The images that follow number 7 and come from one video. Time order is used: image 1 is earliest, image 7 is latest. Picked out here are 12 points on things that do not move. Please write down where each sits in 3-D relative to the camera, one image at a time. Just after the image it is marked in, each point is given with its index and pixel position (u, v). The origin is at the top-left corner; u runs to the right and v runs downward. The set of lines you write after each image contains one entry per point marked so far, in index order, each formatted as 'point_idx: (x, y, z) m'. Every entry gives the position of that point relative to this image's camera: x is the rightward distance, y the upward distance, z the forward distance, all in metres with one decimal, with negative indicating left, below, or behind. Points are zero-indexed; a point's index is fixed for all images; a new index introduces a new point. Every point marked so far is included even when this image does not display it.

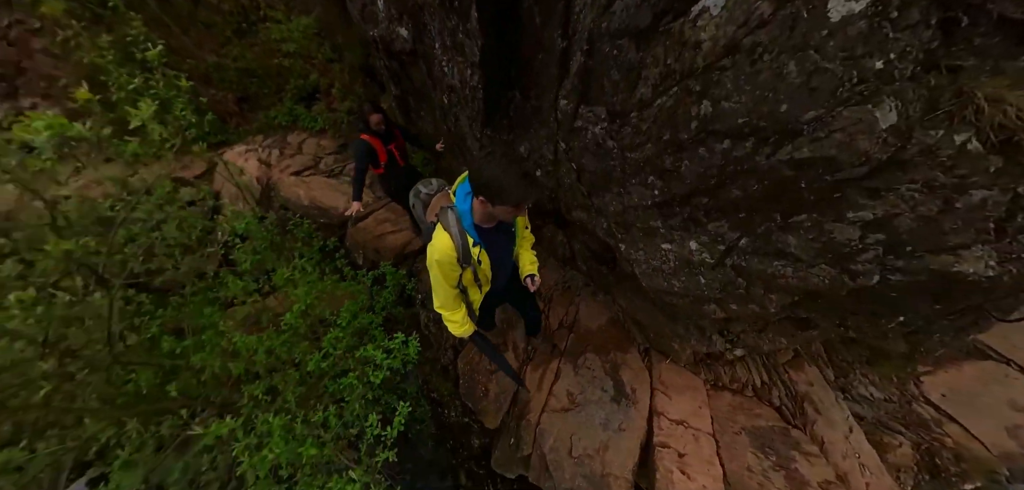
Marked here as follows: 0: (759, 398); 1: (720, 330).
0: (+2.0, -1.2, +3.3) m
1: (+1.6, -0.7, +3.0) m
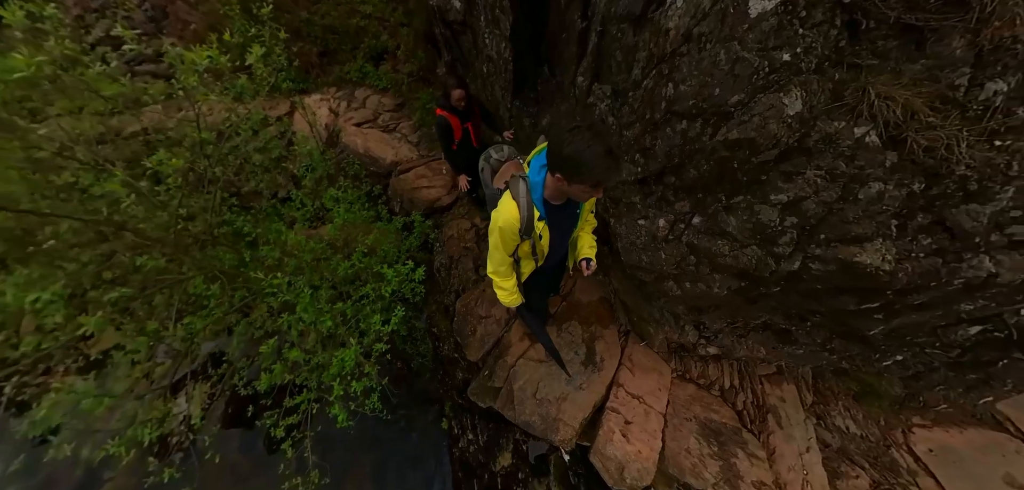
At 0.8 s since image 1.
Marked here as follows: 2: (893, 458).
0: (+1.8, -1.3, +3.4) m
1: (+1.5, -0.6, +3.2) m
2: (+3.0, -1.8, +3.4) m
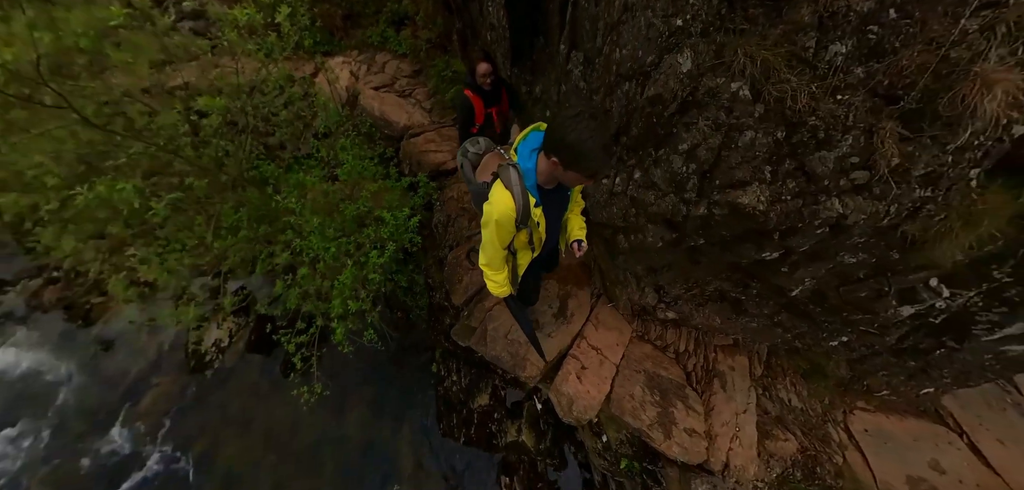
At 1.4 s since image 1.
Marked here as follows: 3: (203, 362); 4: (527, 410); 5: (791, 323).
0: (+1.5, -1.0, +3.7) m
1: (+1.2, -0.4, +3.4) m
2: (+2.6, -1.6, +3.6) m
3: (-3.7, -1.6, +5.1) m
4: (+0.2, -1.8, +4.6) m
5: (+2.3, -0.7, +3.3) m
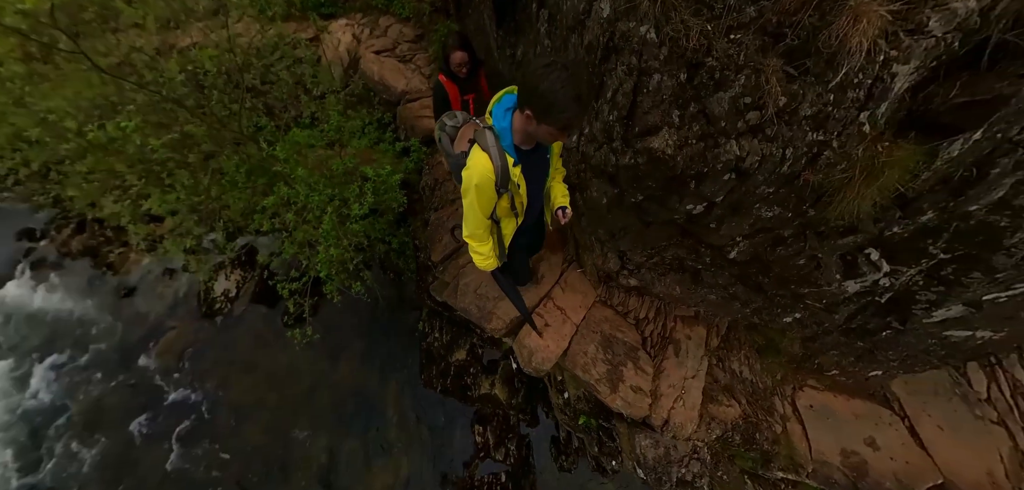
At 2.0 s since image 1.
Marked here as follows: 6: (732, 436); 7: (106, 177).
0: (+1.2, -0.7, +3.7) m
1: (+0.9, -0.1, +3.5) m
2: (+2.3, -1.4, +3.6) m
3: (-4.0, -0.9, +5.5) m
4: (-0.1, -1.4, +4.8) m
5: (+1.9, -0.4, +3.3) m
6: (+1.9, -1.6, +3.7) m
7: (-5.1, +0.7, +5.1) m
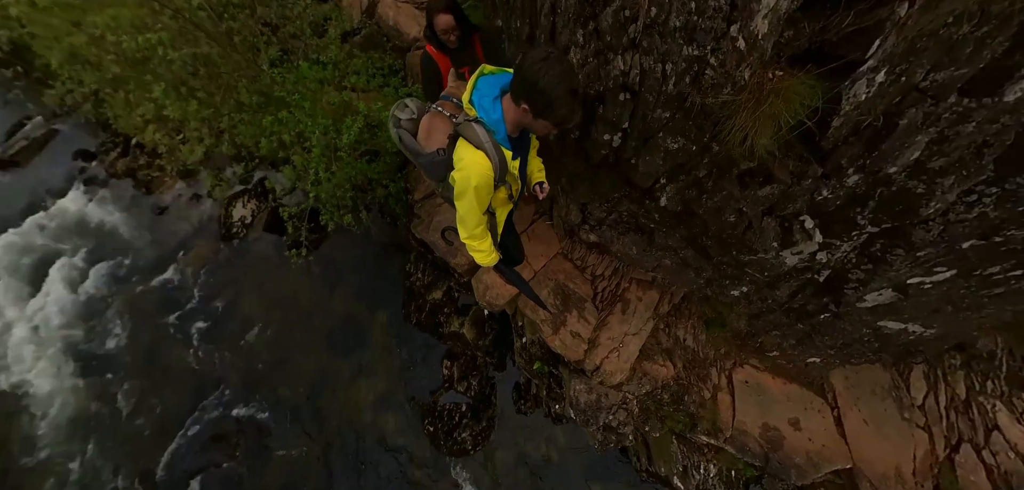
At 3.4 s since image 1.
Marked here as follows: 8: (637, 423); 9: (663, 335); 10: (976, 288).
0: (+0.8, -0.3, +3.8) m
1: (+0.6, +0.4, +3.5) m
2: (+1.8, -1.1, +3.6) m
3: (-4.2, +0.2, +6.0) m
4: (-0.5, -0.8, +5.0) m
5: (+1.5, -0.1, +3.3) m
6: (+1.3, -1.3, +3.7) m
7: (-5.2, +2.0, +5.6) m
8: (+1.2, -1.7, +4.0) m
9: (+1.4, -0.8, +3.7) m
10: (+2.7, -0.3, +2.3) m
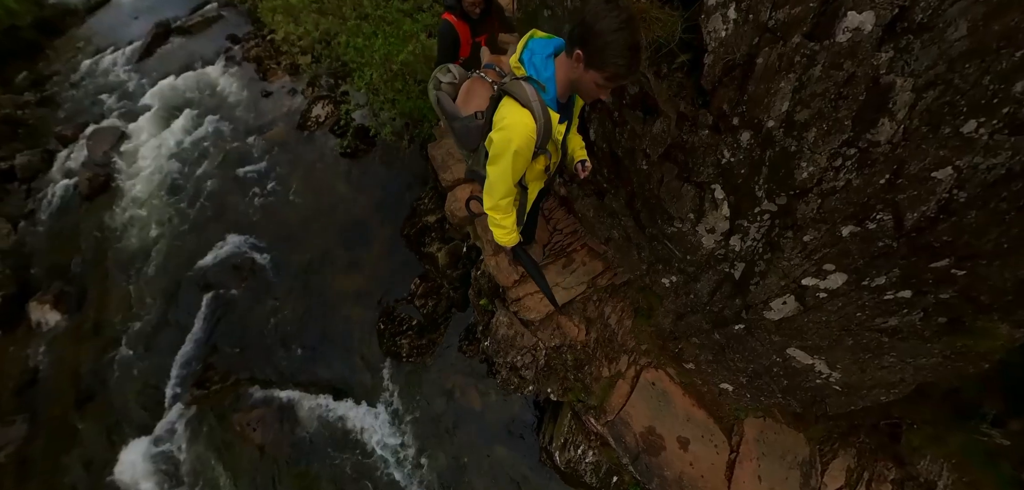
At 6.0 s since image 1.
0: (+0.3, +0.1, +3.9) m
1: (+0.4, +0.9, +3.7) m
2: (+0.9, -1.0, +3.6) m
3: (-3.6, +2.1, +7.0) m
4: (-0.8, 0.0, +5.3) m
5: (+1.0, +0.1, +3.3) m
6: (+0.5, -1.0, +3.7) m
7: (-3.9, +4.2, +6.9) m
8: (+0.3, -1.3, +4.0) m
9: (+0.7, -0.5, +3.7) m
10: (+1.9, -0.4, +2.1) m
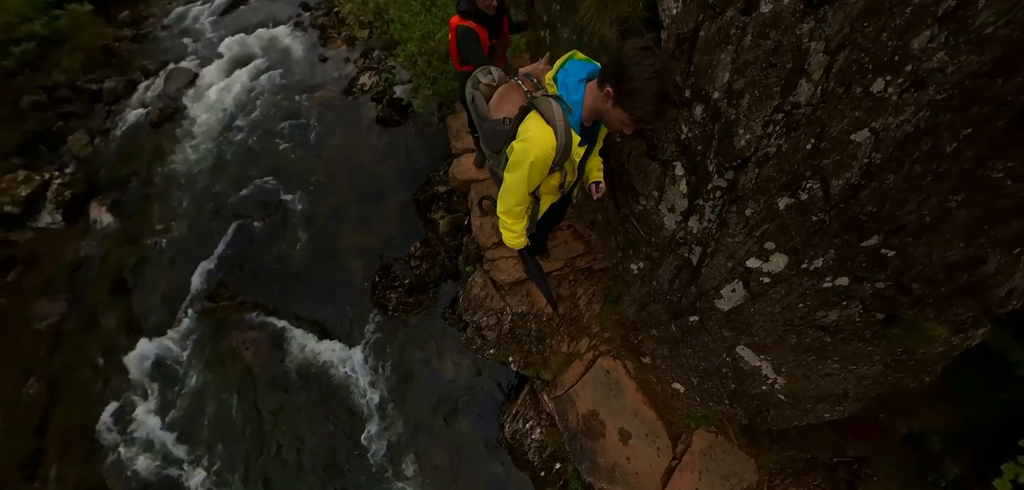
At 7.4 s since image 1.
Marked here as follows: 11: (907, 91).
0: (+0.2, +0.4, +4.0) m
1: (+0.4, +1.1, +3.8) m
2: (+0.6, -0.8, +3.5) m
3: (-3.0, +2.9, +7.5) m
4: (-0.8, +0.4, +5.4) m
5: (+0.8, +0.2, +3.3) m
6: (+0.2, -0.7, +3.7) m
7: (-3.0, +5.0, +7.5) m
8: (-0.1, -1.1, +4.0) m
9: (+0.5, -0.3, +3.7) m
10: (+1.5, -0.3, +2.0) m
11: (+1.2, +0.5, +1.2) m
